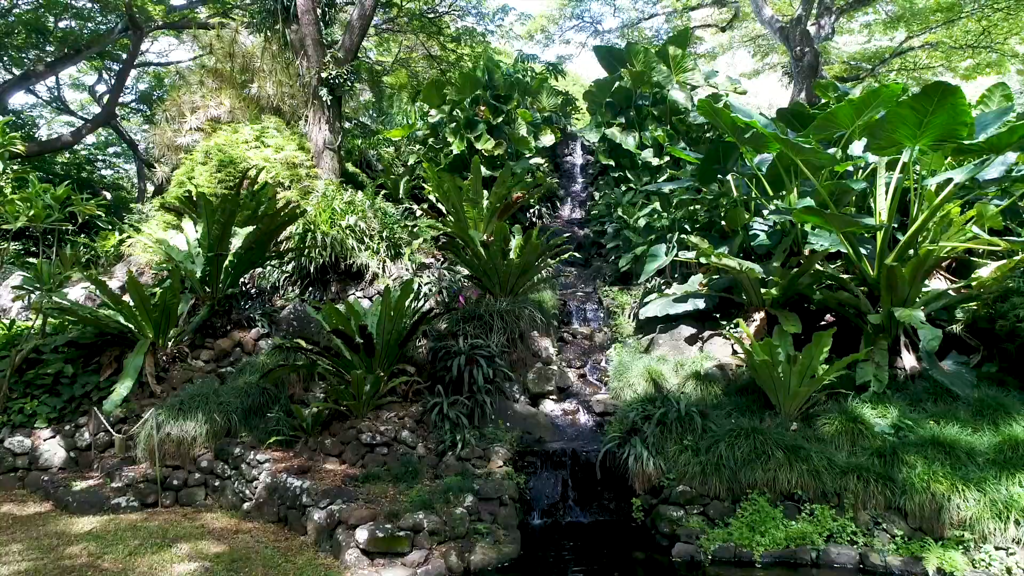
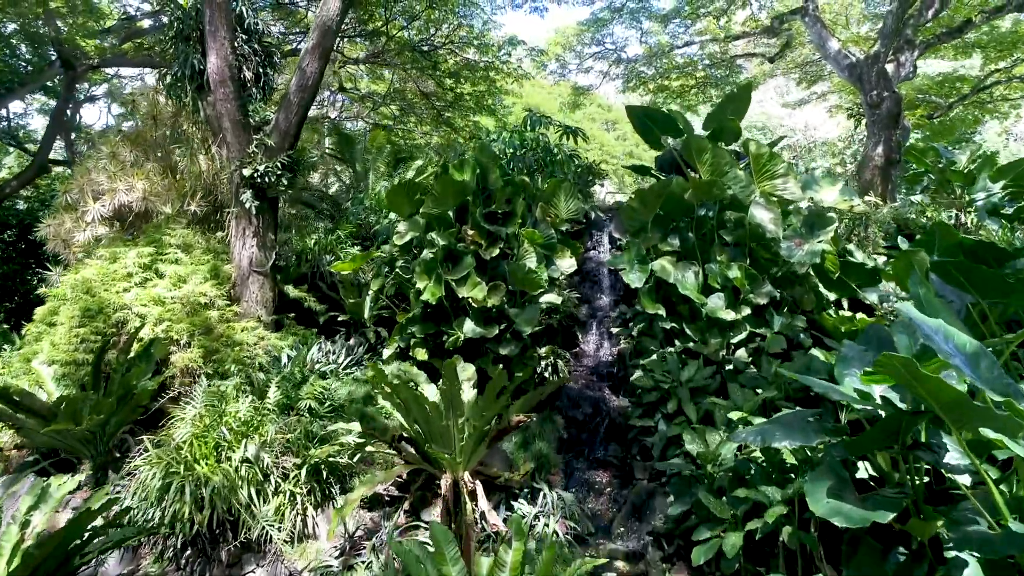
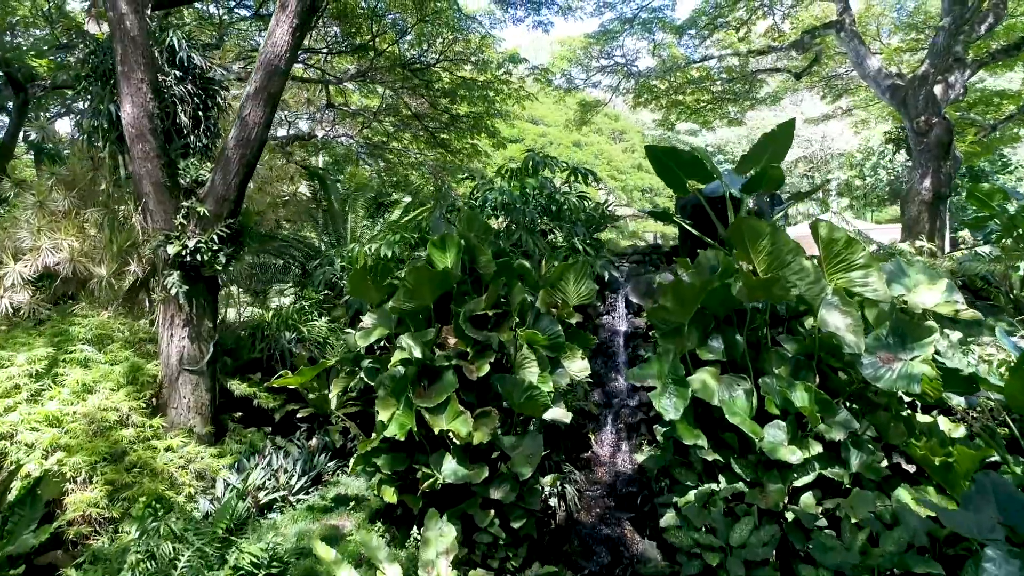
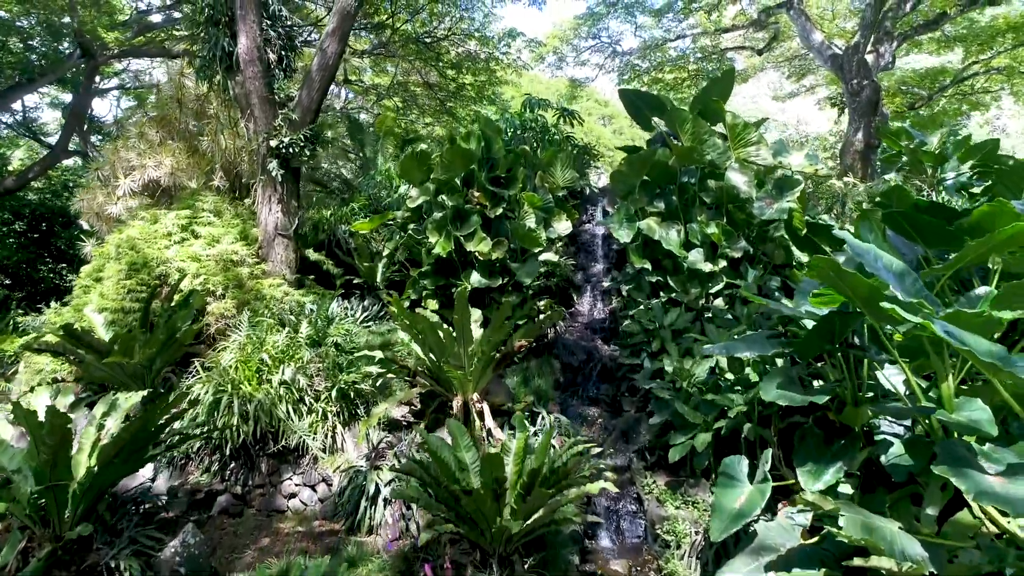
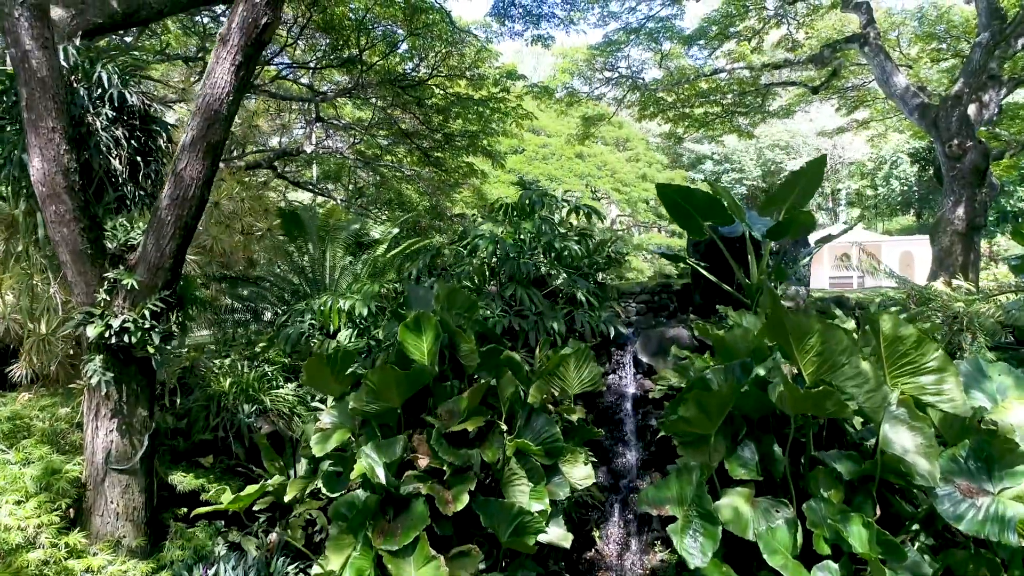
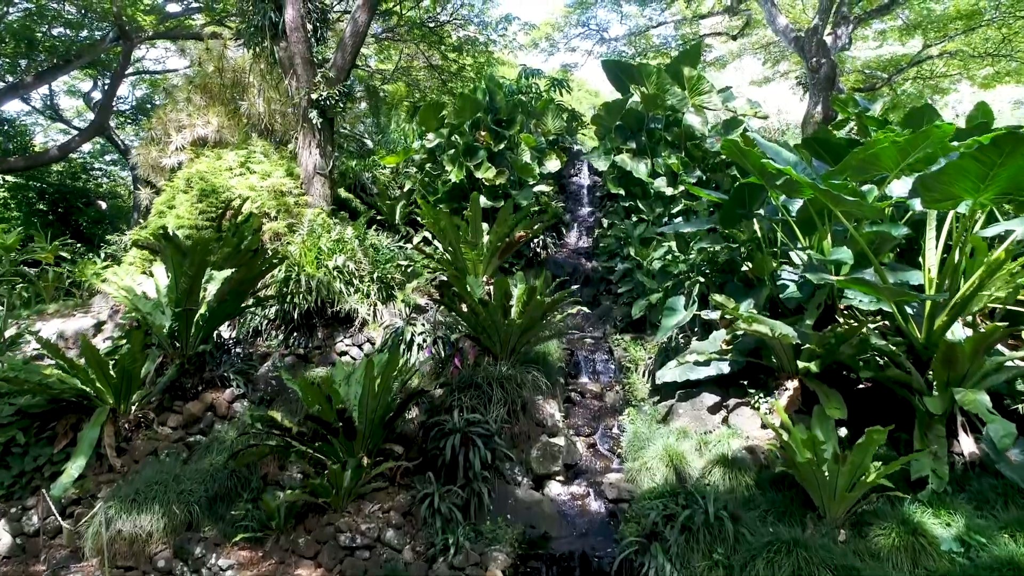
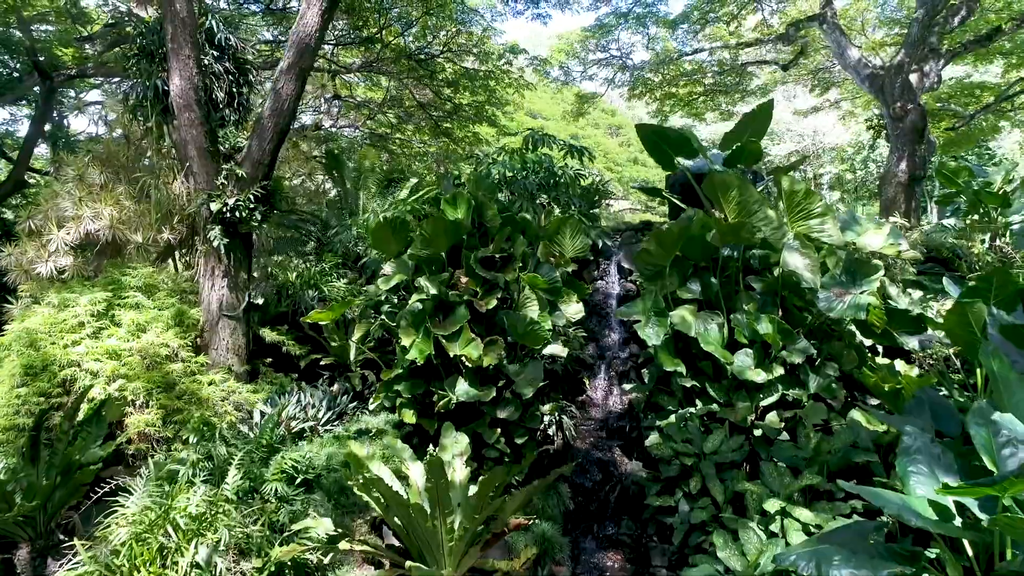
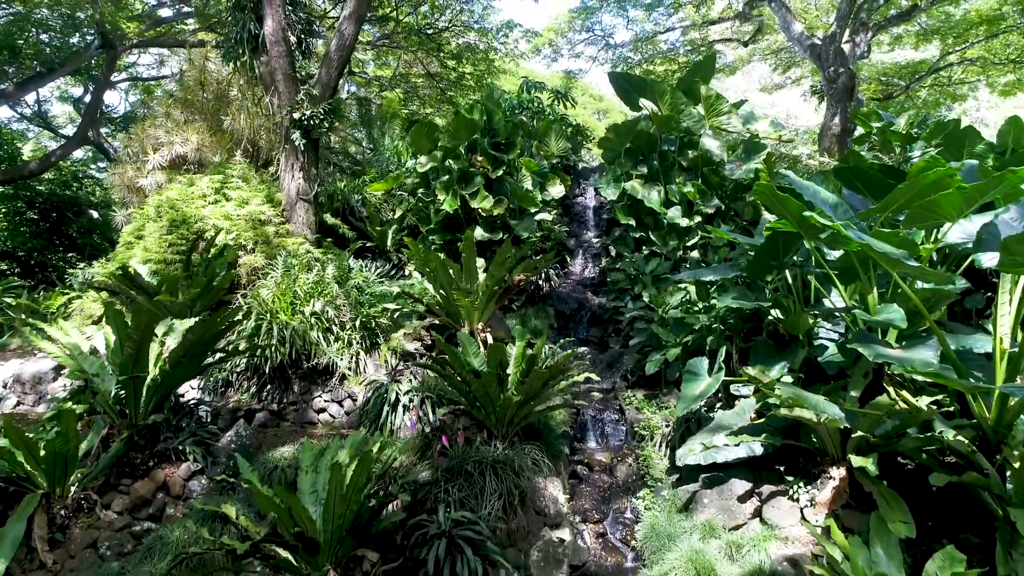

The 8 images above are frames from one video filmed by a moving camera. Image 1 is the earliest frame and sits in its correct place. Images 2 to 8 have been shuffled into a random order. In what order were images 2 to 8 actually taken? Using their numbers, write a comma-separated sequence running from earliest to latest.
6, 8, 4, 2, 7, 3, 5
